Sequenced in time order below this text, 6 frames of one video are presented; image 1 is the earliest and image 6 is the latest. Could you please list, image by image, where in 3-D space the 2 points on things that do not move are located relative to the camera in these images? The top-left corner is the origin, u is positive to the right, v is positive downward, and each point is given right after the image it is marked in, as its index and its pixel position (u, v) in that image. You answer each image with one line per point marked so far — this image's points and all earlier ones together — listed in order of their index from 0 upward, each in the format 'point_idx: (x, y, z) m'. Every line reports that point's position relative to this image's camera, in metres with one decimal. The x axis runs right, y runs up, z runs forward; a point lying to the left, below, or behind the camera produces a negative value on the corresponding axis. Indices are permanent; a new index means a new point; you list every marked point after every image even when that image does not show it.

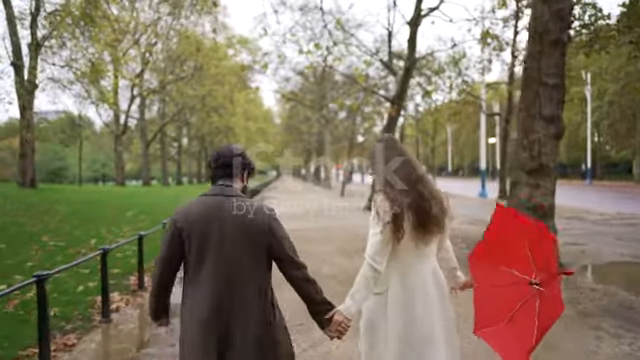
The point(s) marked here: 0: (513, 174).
0: (+3.0, +0.1, +9.1) m
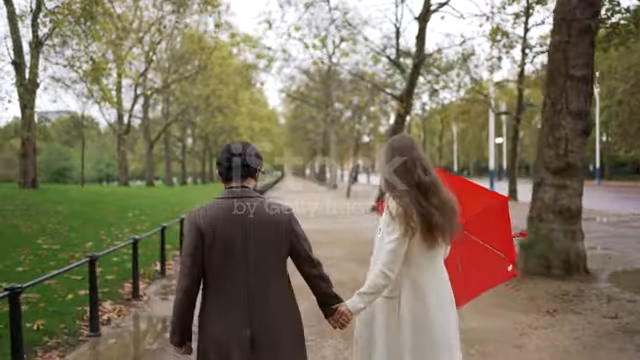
0: (+3.1, +0.1, +8.5) m
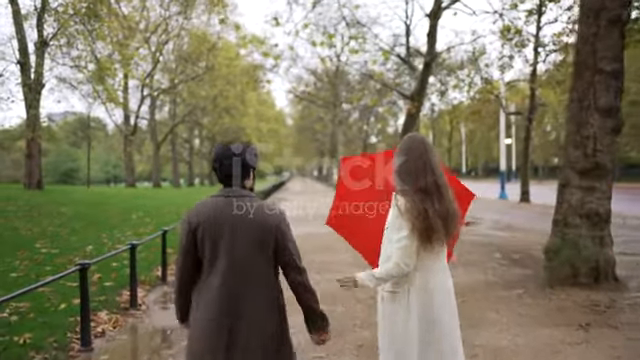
0: (+3.3, +0.1, +7.9) m
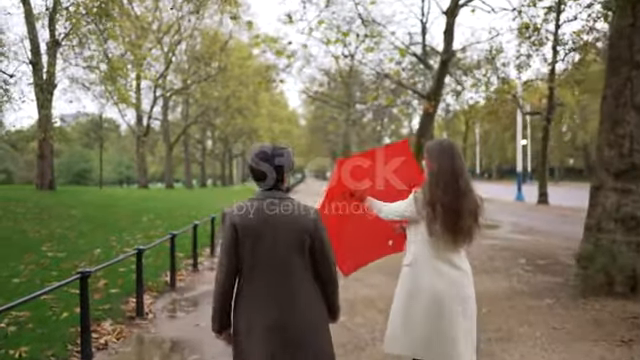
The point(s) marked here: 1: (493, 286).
0: (+3.5, 0.0, +7.4) m
1: (+2.4, -1.5, +8.1) m
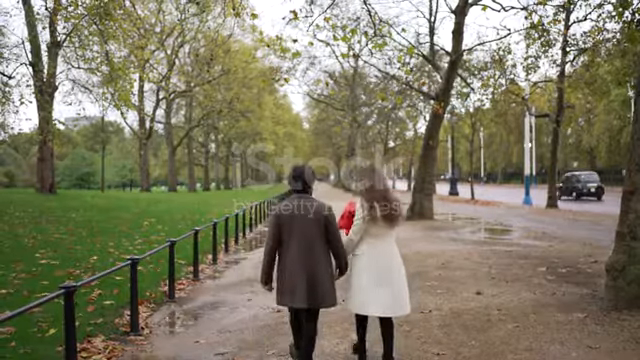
0: (+3.6, 0.0, +6.9) m
1: (+2.5, -1.5, +7.5) m
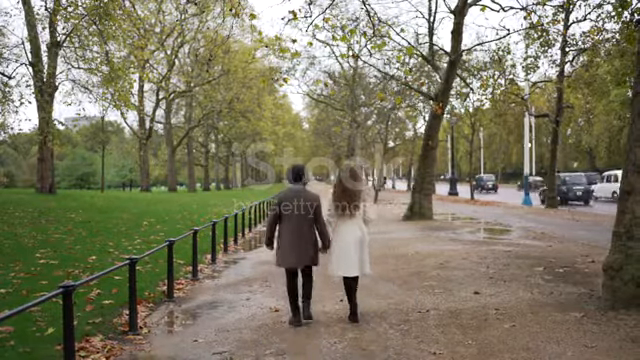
0: (+3.6, 0.0, +6.9) m
1: (+2.4, -1.5, +7.5) m
